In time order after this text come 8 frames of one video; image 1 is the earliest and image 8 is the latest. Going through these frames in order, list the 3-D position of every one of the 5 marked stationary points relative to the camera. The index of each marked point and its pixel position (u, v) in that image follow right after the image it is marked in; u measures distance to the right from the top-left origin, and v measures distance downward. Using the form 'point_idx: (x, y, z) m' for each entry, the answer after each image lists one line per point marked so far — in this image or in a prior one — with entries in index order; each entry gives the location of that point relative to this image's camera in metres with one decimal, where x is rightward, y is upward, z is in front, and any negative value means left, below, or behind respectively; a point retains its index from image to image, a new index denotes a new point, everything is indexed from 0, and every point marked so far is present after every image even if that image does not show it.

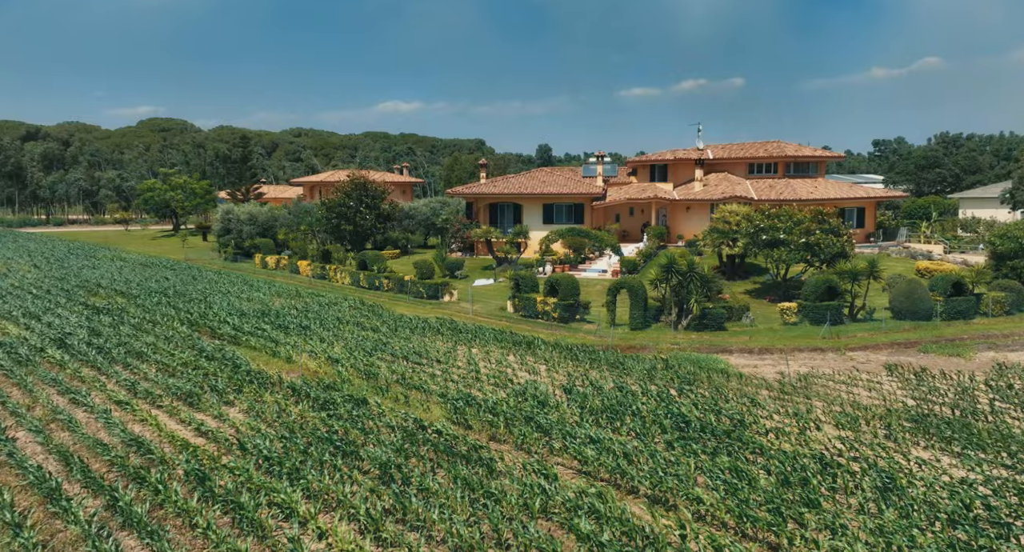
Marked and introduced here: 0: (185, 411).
0: (-6.6, -2.8, +15.8) m
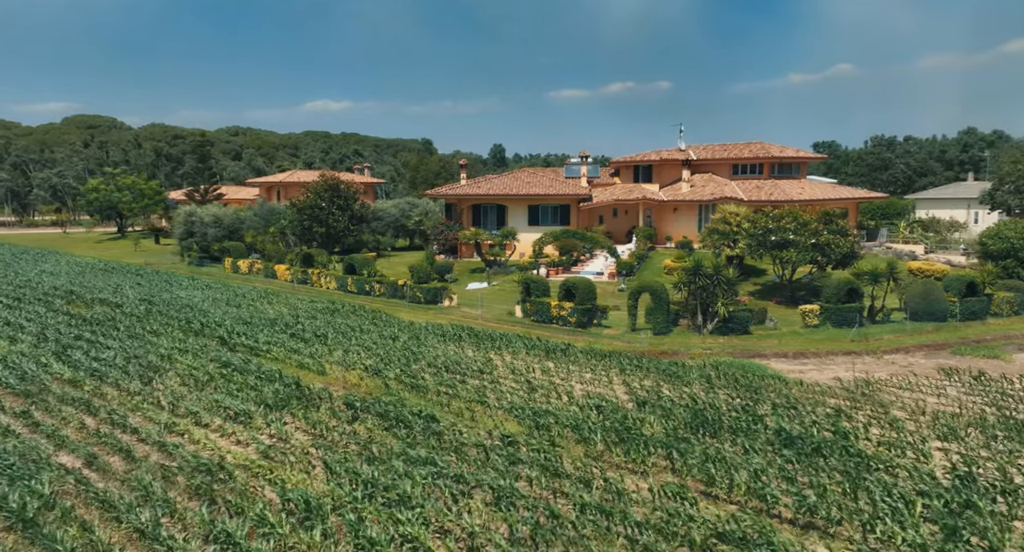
0: (-5.1, -3.0, +14.6) m
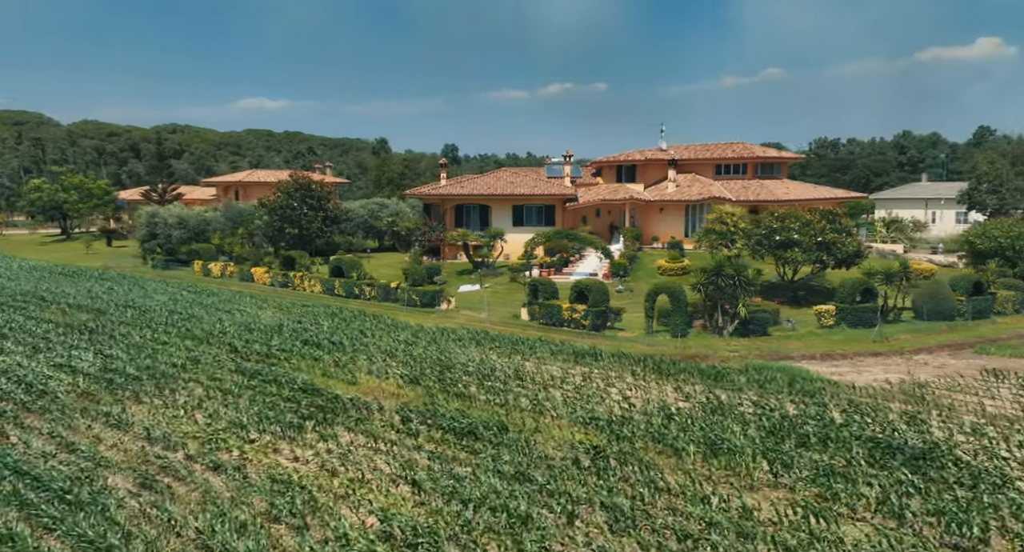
0: (-3.7, -3.1, +13.6) m
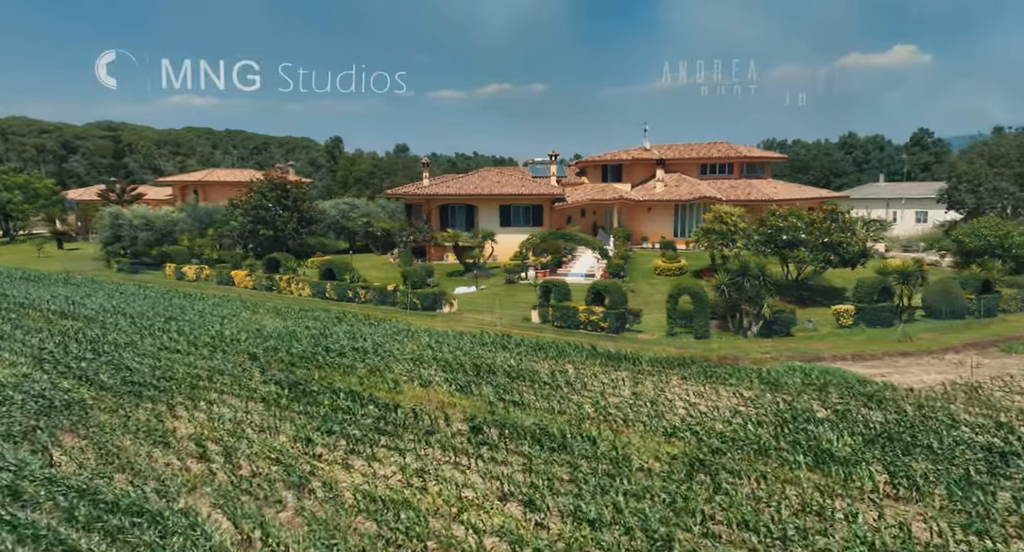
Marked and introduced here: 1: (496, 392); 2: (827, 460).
0: (-2.2, -3.2, +12.8) m
1: (-0.4, -2.7, +17.8) m
2: (+4.9, -3.0, +11.8) m
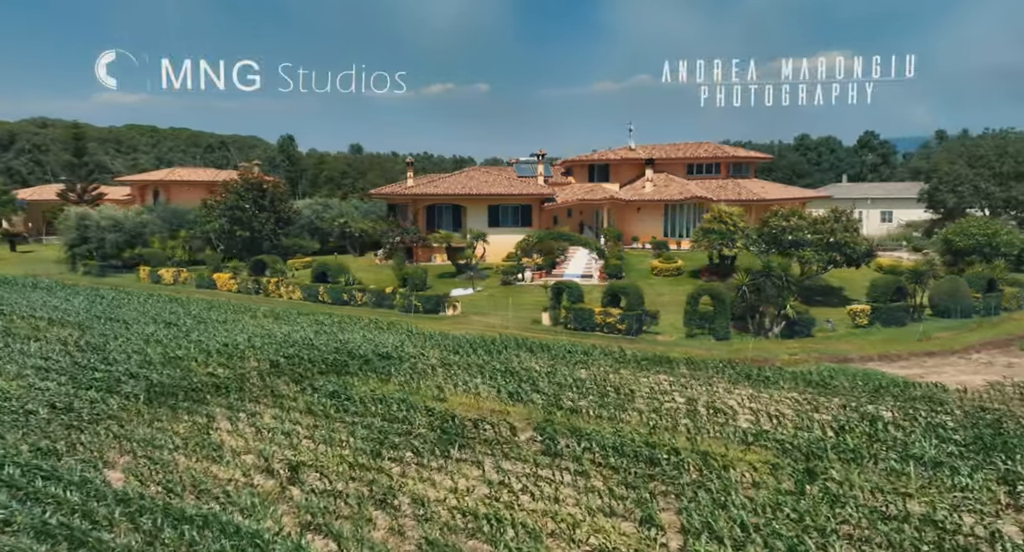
0: (-0.8, -3.3, +12.2) m
1: (+0.8, -2.8, +17.3) m
2: (+6.3, -3.0, +11.6) m
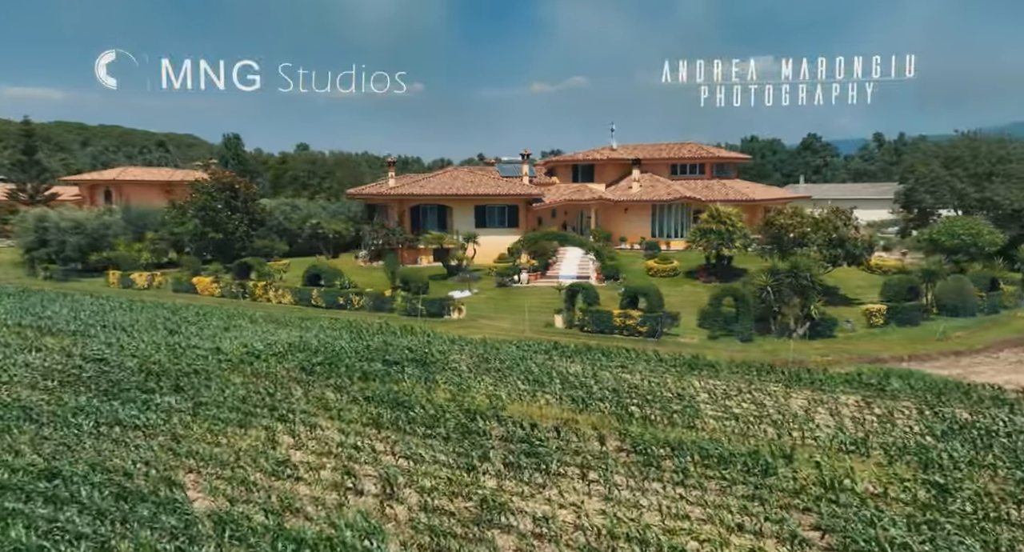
0: (+0.9, -3.4, +11.7) m
1: (+2.2, -2.9, +16.9) m
2: (+8.1, -3.1, +11.5) m
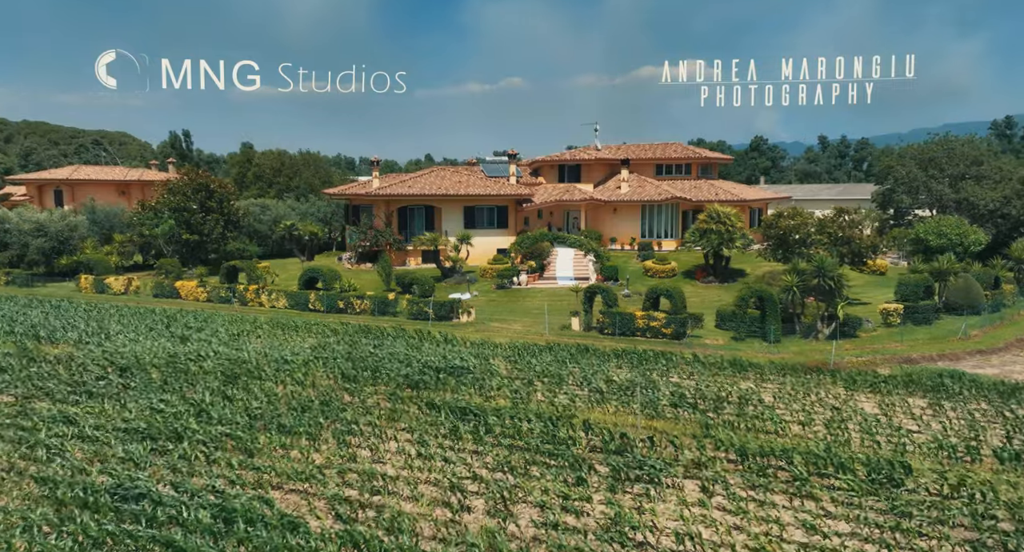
0: (+2.7, -3.5, +11.4) m
1: (+3.7, -2.9, +16.7) m
2: (+9.9, -3.1, +11.6) m
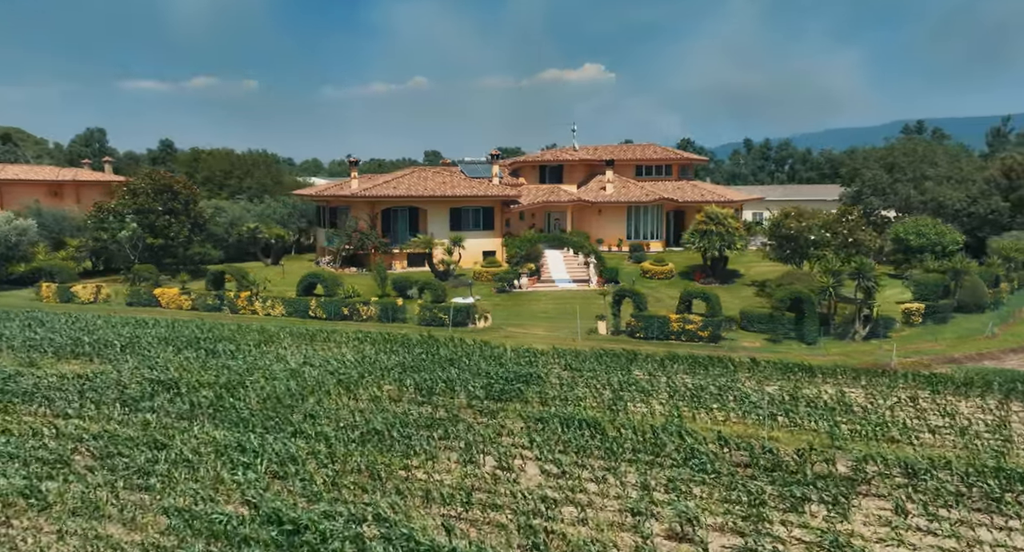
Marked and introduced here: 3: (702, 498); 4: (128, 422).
0: (+5.6, -3.6, +11.3) m
1: (+6.1, -3.1, +16.6) m
2: (+12.7, -3.2, +12.1) m
3: (+3.0, -3.6, +12.5) m
4: (-9.2, -3.5, +18.0) m
